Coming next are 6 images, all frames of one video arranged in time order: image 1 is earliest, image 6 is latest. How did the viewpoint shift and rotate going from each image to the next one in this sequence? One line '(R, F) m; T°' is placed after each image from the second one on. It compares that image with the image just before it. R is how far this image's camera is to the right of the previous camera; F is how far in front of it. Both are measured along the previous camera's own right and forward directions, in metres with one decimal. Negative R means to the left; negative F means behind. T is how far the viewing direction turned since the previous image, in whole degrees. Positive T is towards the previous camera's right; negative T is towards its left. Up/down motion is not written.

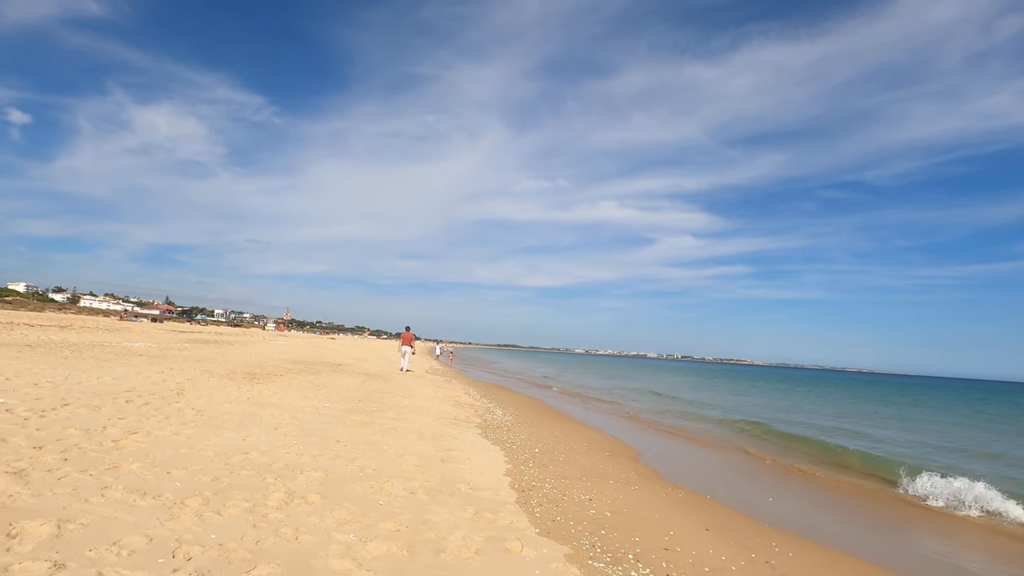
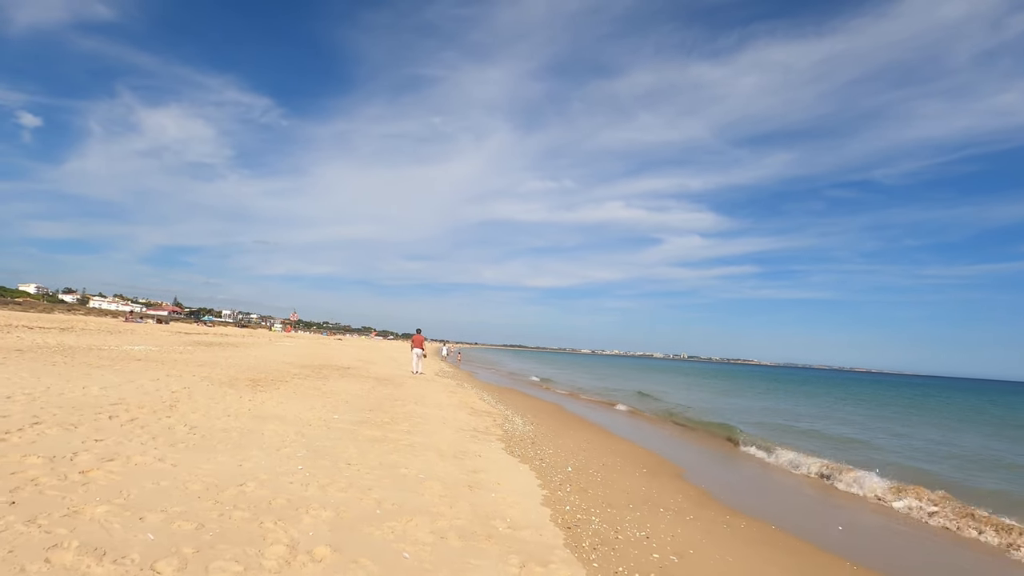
(-0.5, +1.2) m; -1°
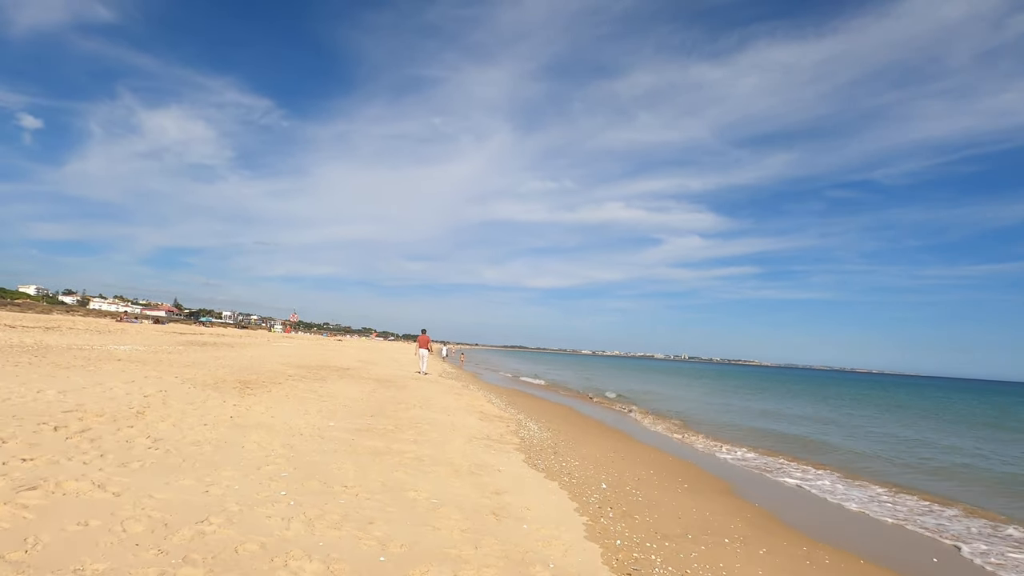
(-0.4, +1.4) m; 0°
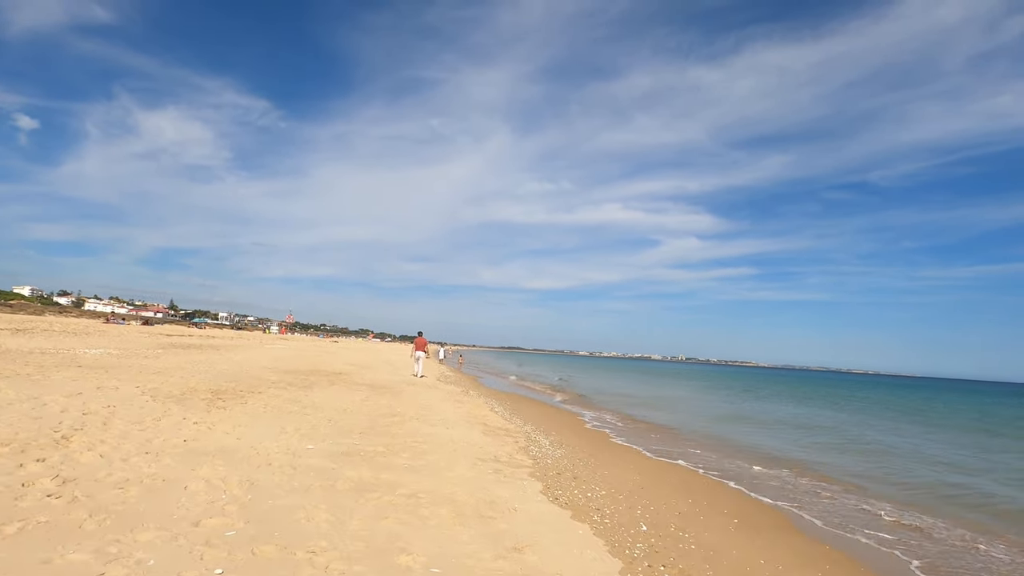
(-0.3, +1.6) m; 0°
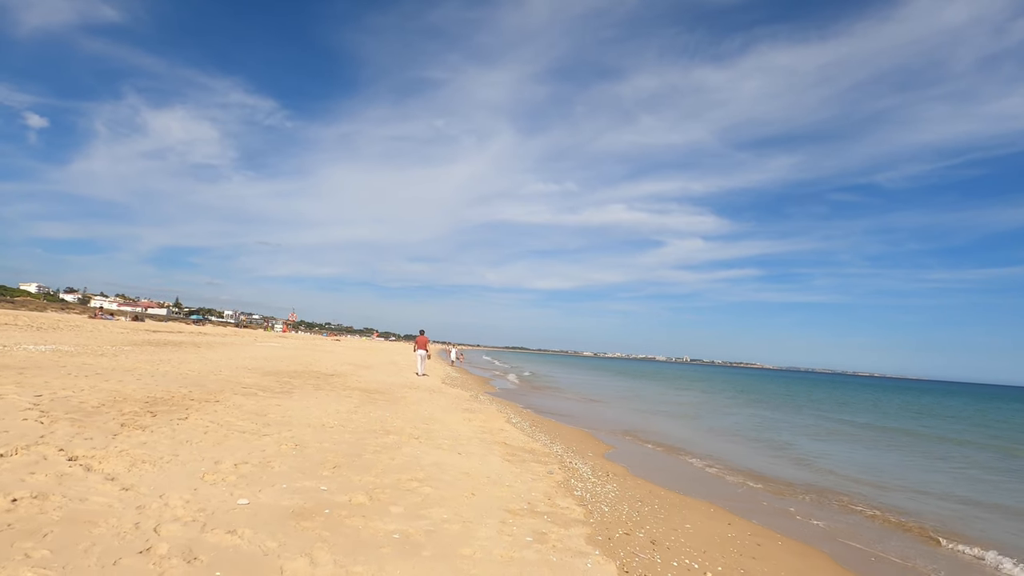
(-0.5, +3.2) m; -1°
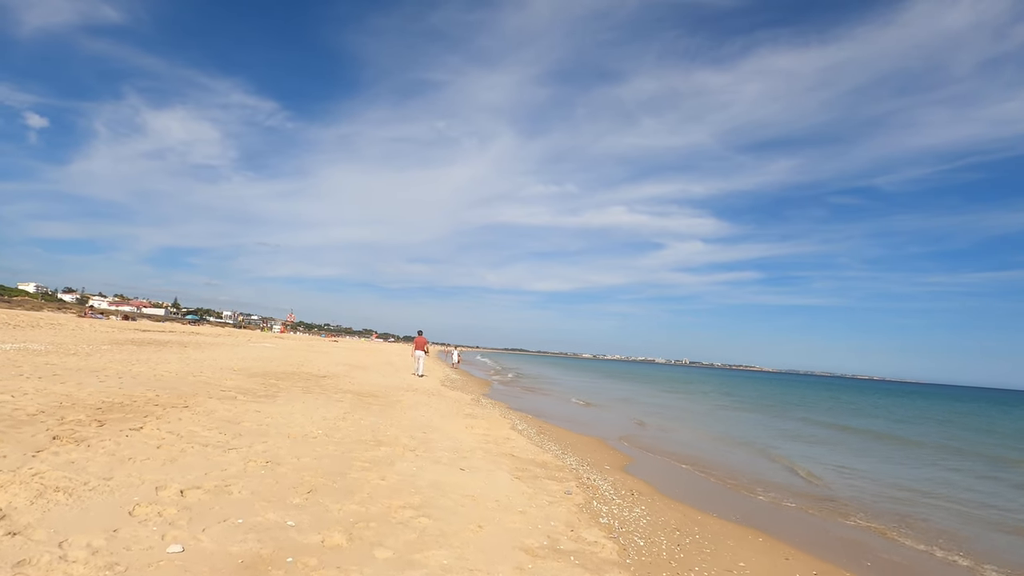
(-0.2, +1.3) m; 0°
